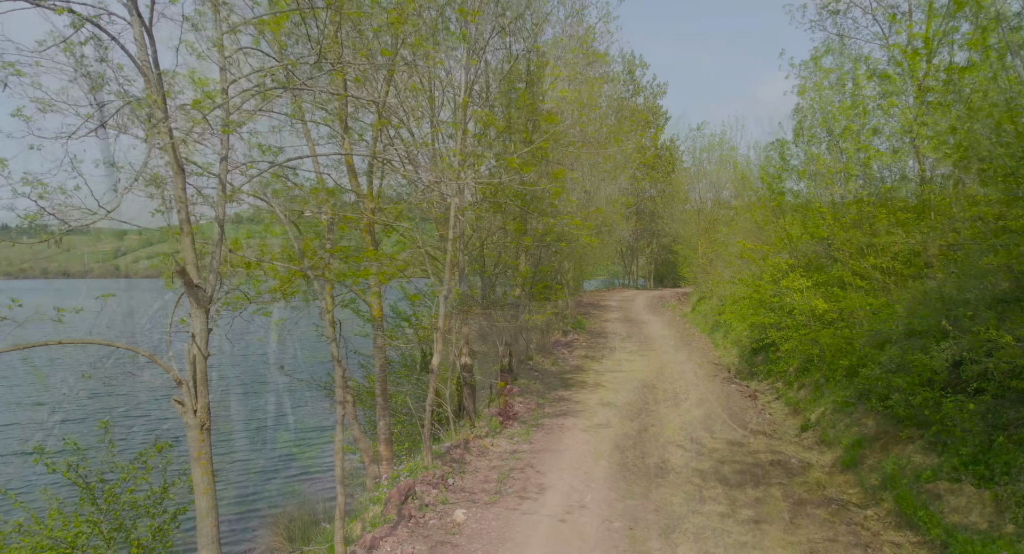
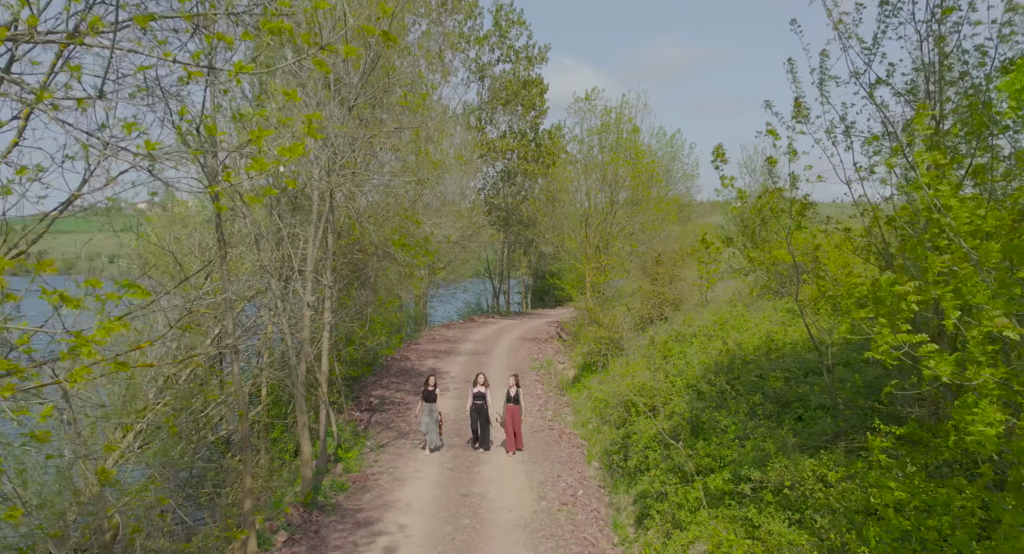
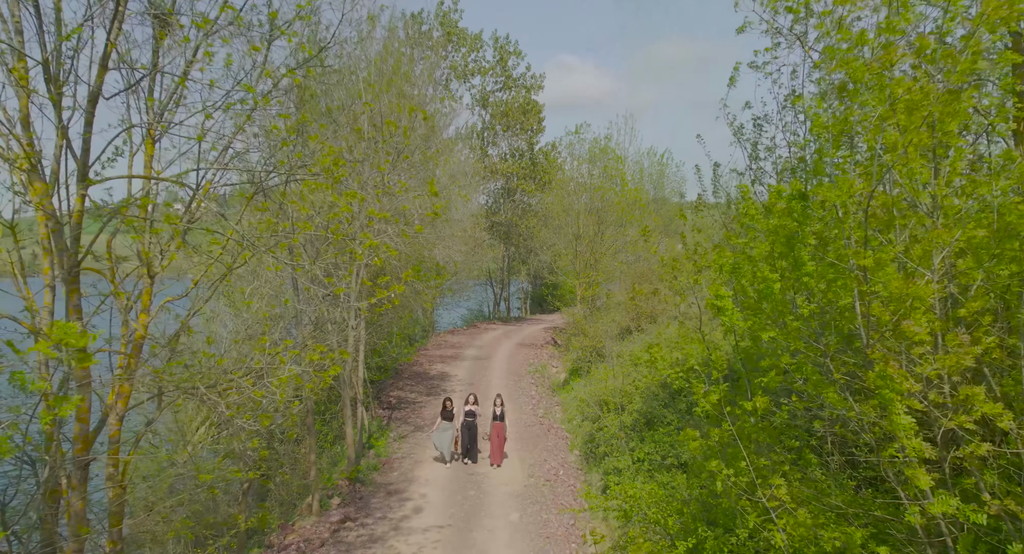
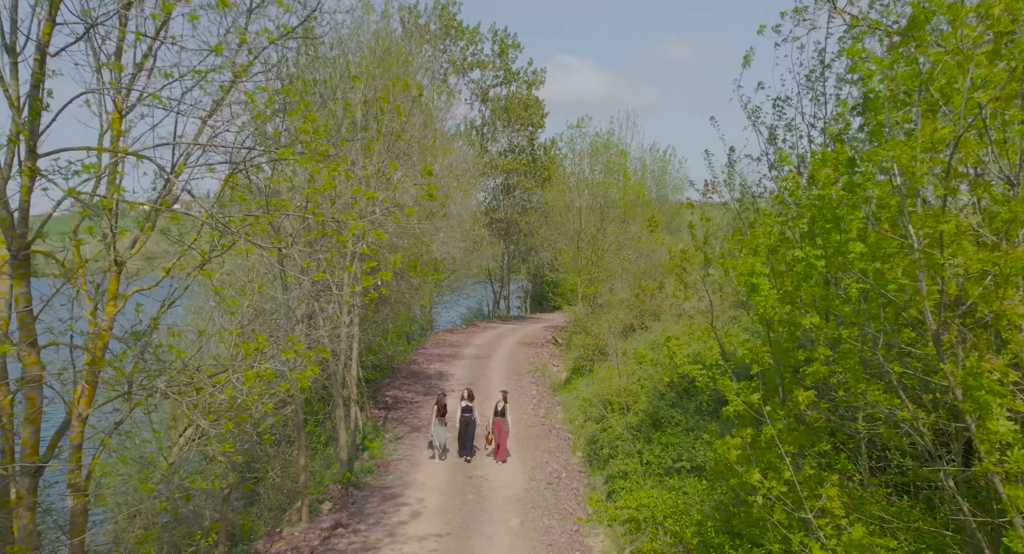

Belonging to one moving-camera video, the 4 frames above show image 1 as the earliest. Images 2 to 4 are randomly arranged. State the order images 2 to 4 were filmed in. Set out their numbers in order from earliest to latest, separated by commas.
2, 4, 3
